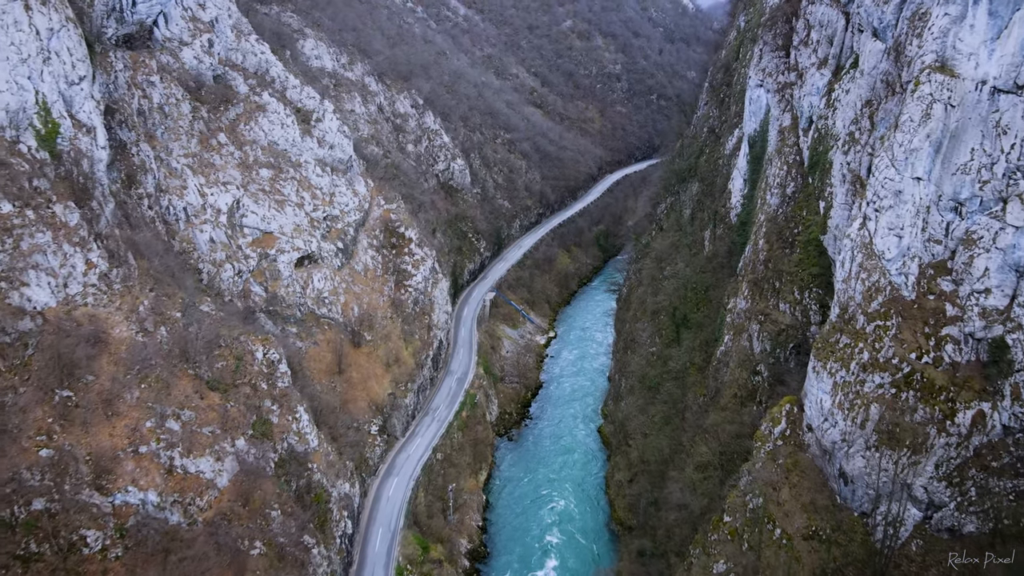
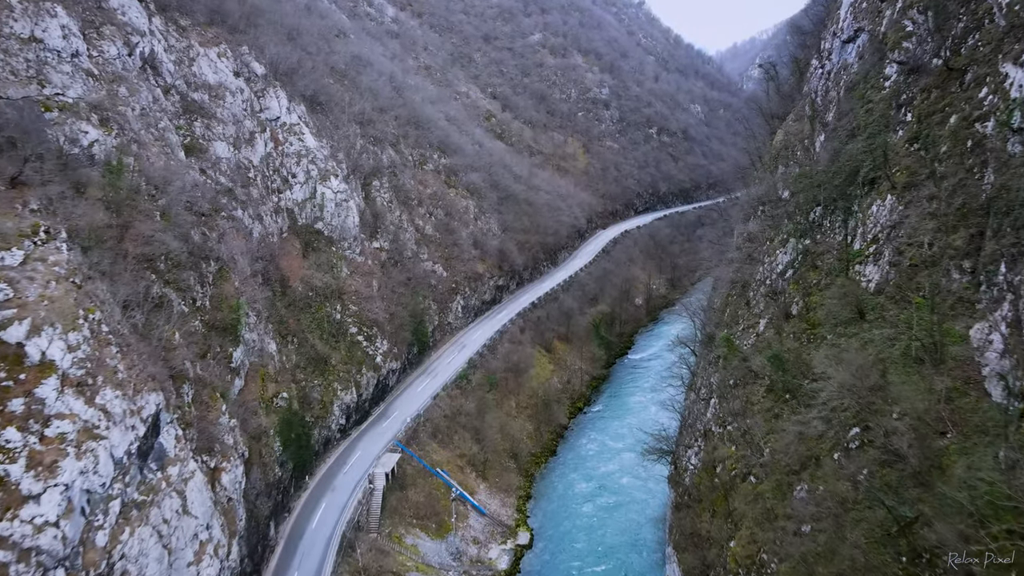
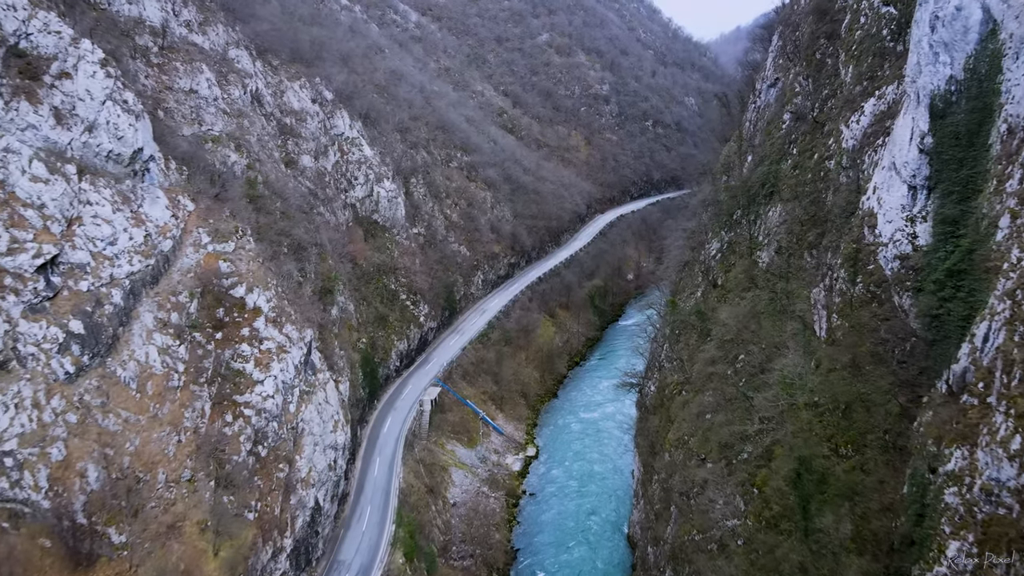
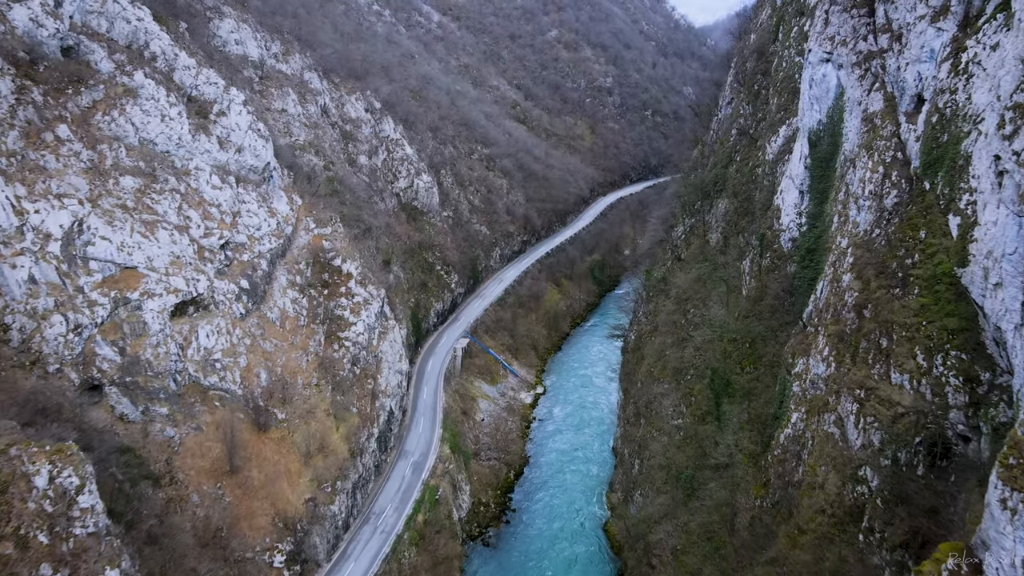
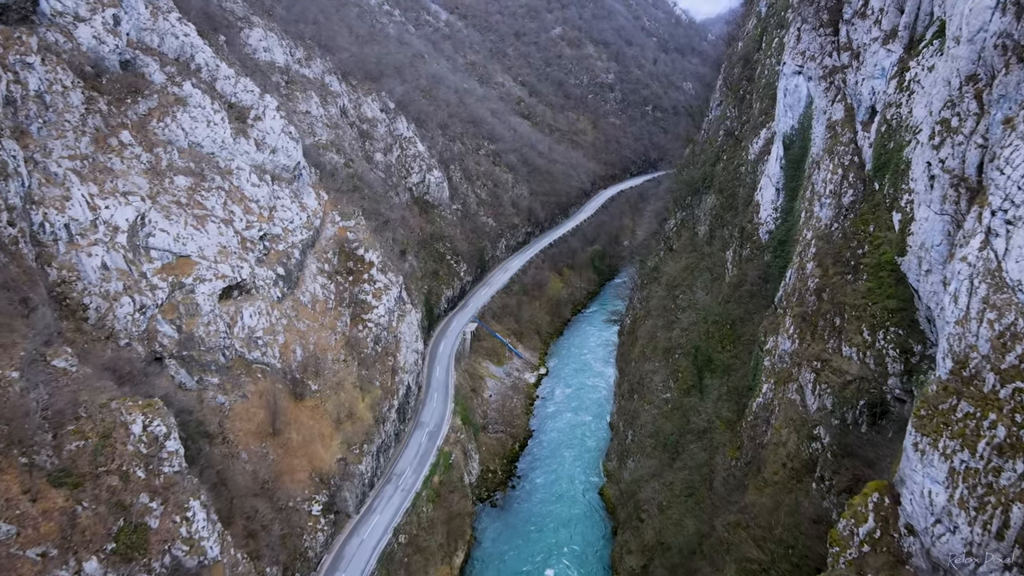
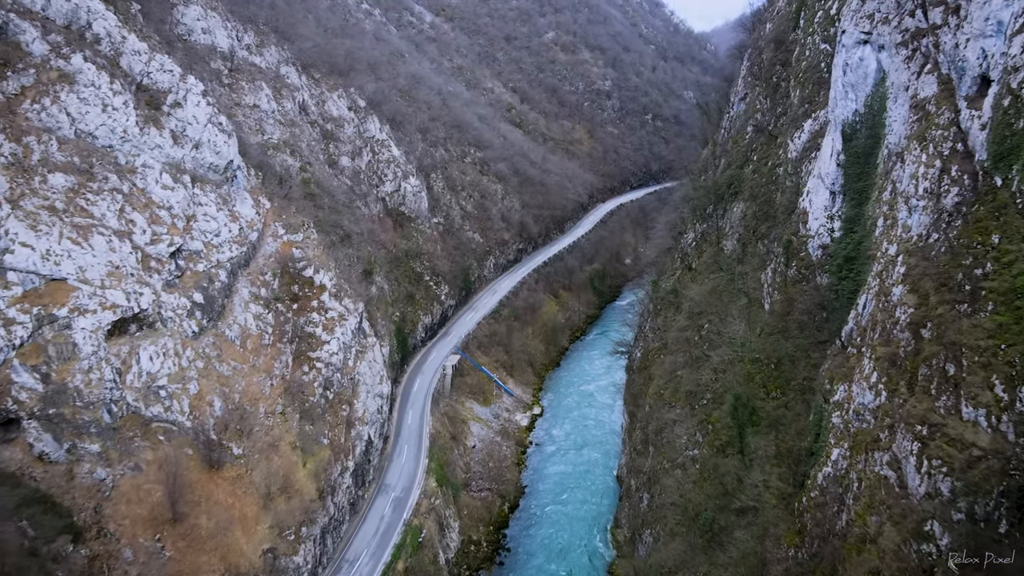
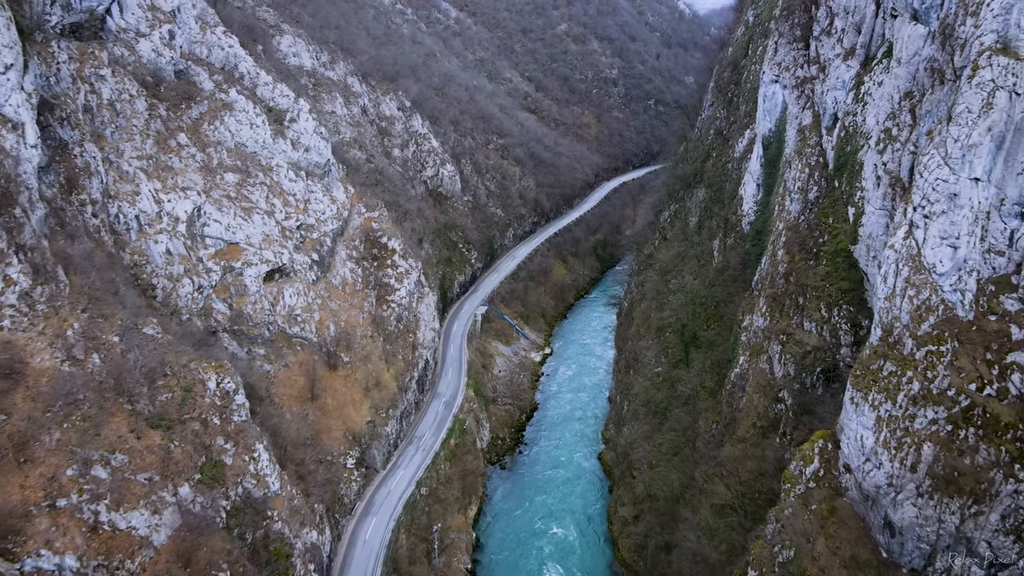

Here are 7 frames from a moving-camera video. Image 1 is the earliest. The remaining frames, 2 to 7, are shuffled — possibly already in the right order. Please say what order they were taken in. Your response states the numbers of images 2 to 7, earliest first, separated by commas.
7, 5, 4, 6, 3, 2
